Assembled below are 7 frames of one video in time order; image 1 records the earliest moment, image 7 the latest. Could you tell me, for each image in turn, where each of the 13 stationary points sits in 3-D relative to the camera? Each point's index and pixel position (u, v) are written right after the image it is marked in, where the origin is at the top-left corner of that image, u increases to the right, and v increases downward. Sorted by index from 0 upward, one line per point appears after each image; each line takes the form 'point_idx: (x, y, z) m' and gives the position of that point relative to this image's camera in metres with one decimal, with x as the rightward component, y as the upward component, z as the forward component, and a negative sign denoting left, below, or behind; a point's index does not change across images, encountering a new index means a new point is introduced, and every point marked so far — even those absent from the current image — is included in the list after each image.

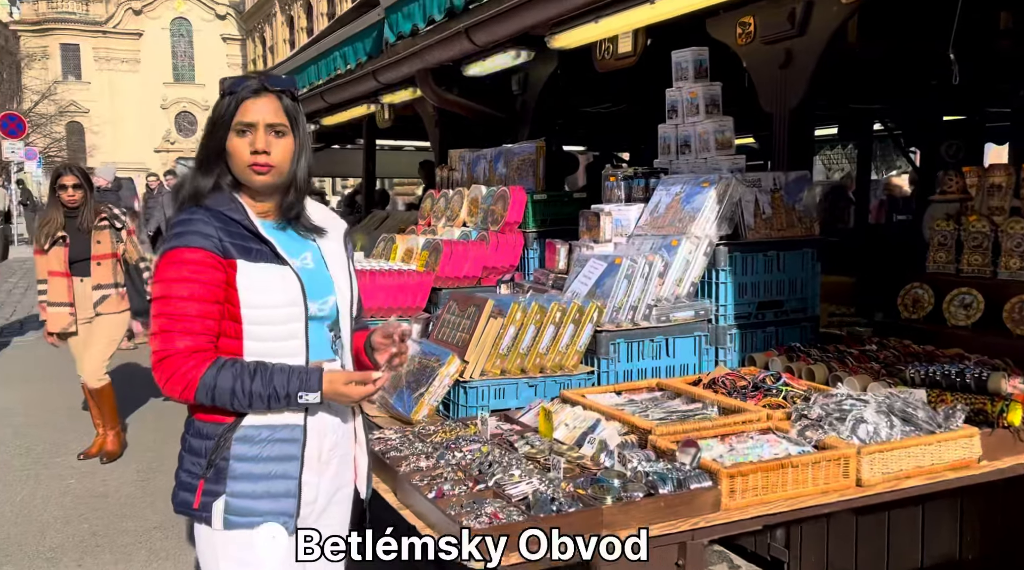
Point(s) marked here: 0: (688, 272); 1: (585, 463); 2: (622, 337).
0: (+0.9, +0.1, +4.8) m
1: (+0.3, -0.7, +3.6) m
2: (+0.6, -0.3, +4.6) m
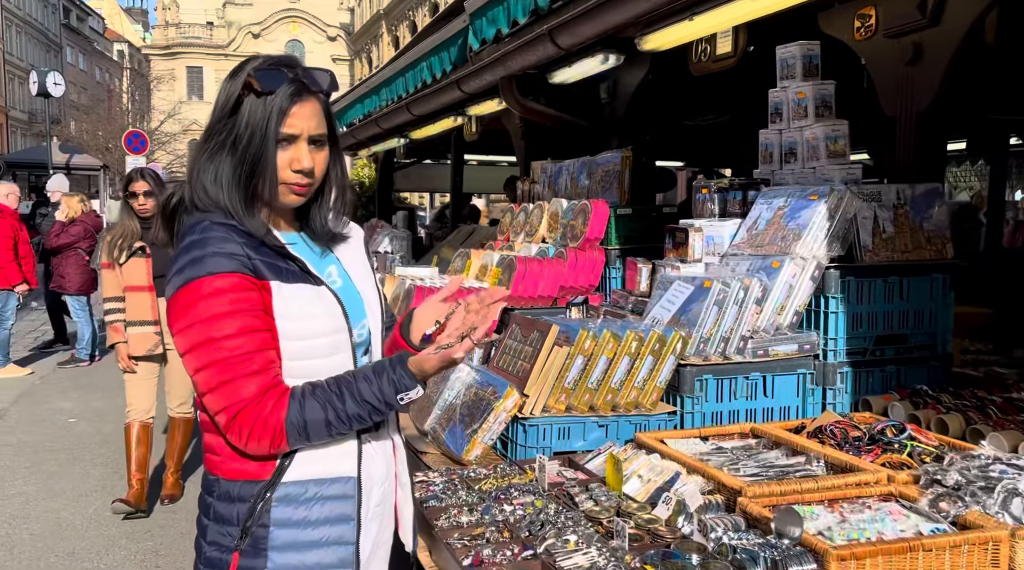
0: (+1.3, -0.1, +4.1) m
1: (+0.5, -0.8, +3.0) m
2: (+0.9, -0.4, +4.0) m
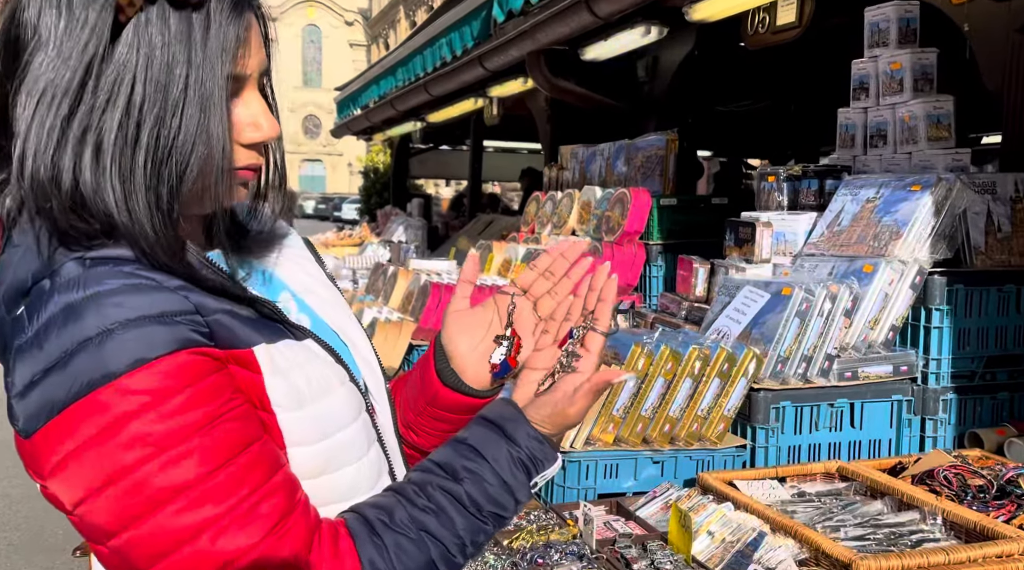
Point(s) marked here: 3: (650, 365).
0: (+1.4, -0.1, +3.4) m
1: (+0.6, -0.8, +2.3) m
2: (+1.0, -0.4, +3.3) m
3: (+0.5, -0.3, +3.2) m
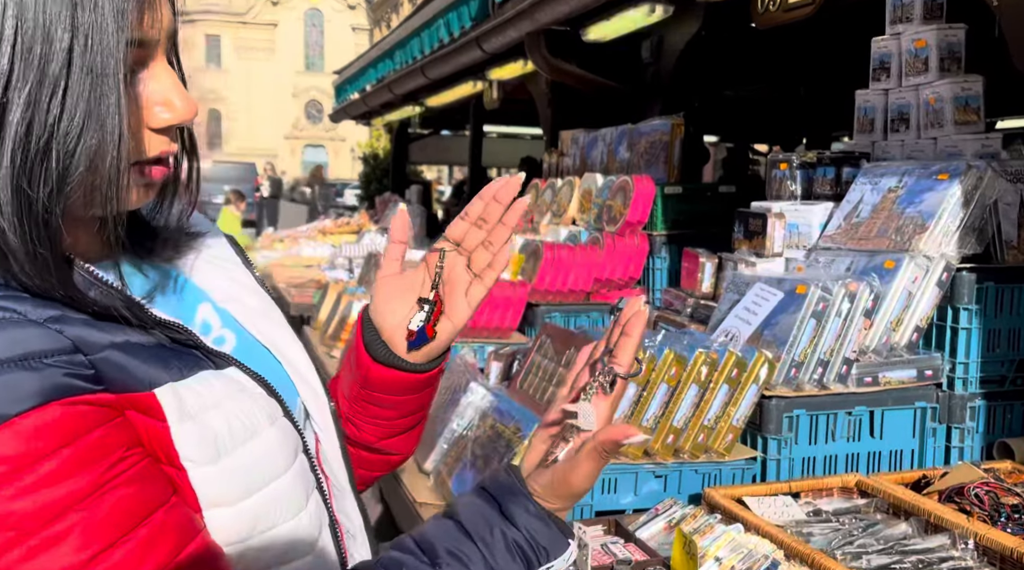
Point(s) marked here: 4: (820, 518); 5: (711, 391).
0: (+1.4, -0.1, +3.1) m
1: (+0.5, -0.8, +2.0) m
2: (+1.0, -0.4, +3.0) m
3: (+0.5, -0.3, +2.9) m
4: (+0.9, -0.7, +2.8) m
5: (+0.7, -0.3, +2.9) m
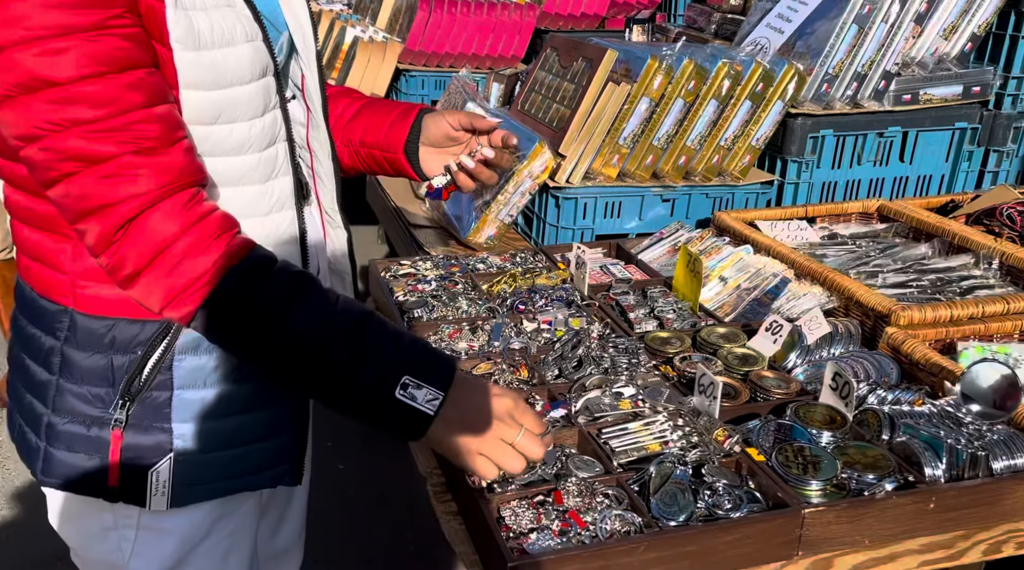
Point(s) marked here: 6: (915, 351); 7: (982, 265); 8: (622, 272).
0: (+1.4, +0.8, +2.8) m
1: (+0.5, -0.2, +1.9) m
2: (+1.0, +0.5, +2.7) m
3: (+0.5, +0.6, +2.6) m
4: (+0.9, +0.1, +2.6) m
5: (+0.6, +0.5, +2.7) m
6: (+0.8, -0.1, +1.8) m
7: (+1.2, 0.0, +2.3) m
8: (+0.3, 0.0, +2.5) m
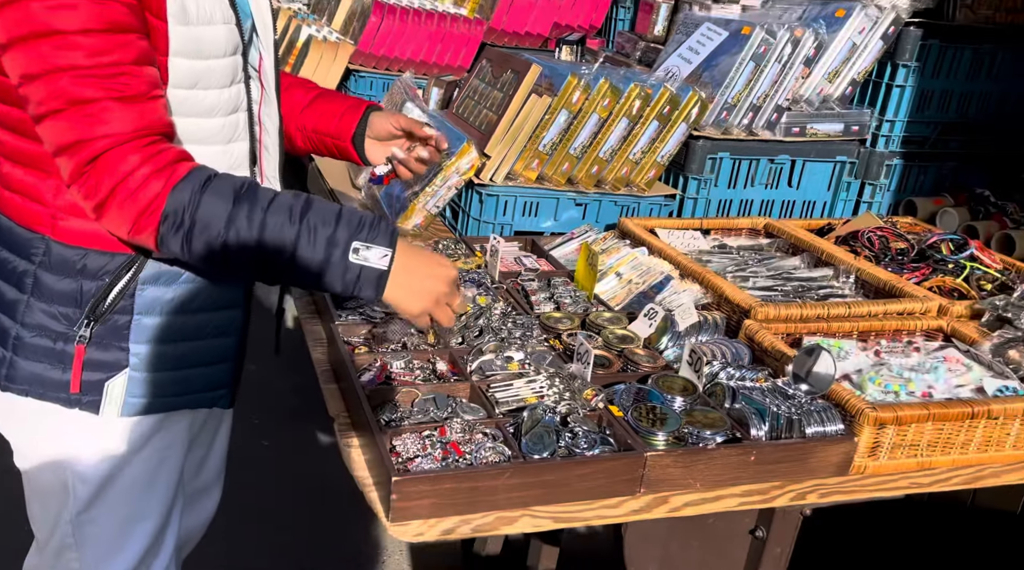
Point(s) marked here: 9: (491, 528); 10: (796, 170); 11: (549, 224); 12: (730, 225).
0: (+1.2, +0.8, +3.1) m
1: (+0.3, -0.1, +2.2) m
2: (+0.7, +0.5, +3.1) m
3: (+0.2, +0.6, +3.0) m
4: (+0.7, +0.1, +2.9) m
5: (+0.4, +0.5, +3.0) m
6: (+0.6, -0.1, +2.1) m
7: (+1.0, 0.0, +2.6) m
8: (+0.1, +0.1, +2.8) m
9: (0.0, -0.4, +1.6) m
10: (+1.0, +0.4, +3.2) m
11: (+0.1, +0.2, +3.1) m
12: (+0.7, +0.2, +3.1) m
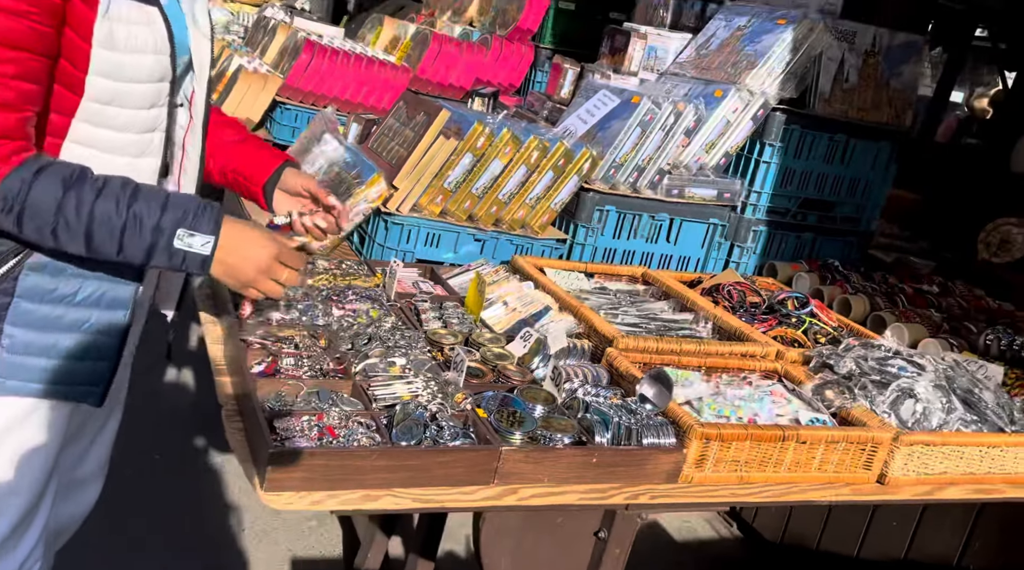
0: (+0.8, +0.6, +3.5) m
1: (0.0, -0.2, +2.5) m
2: (+0.4, +0.3, +3.4) m
3: (-0.1, +0.5, +3.3) m
4: (+0.3, 0.0, +3.3) m
5: (+0.1, +0.4, +3.3) m
6: (+0.3, -0.2, +2.4) m
7: (+0.6, -0.1, +3.0) m
8: (-0.3, 0.0, +3.0) m
9: (-0.3, -0.4, +1.9) m
10: (+0.6, +0.2, +3.6) m
11: (-0.2, +0.1, +3.3) m
12: (+0.4, +0.1, +3.4) m
